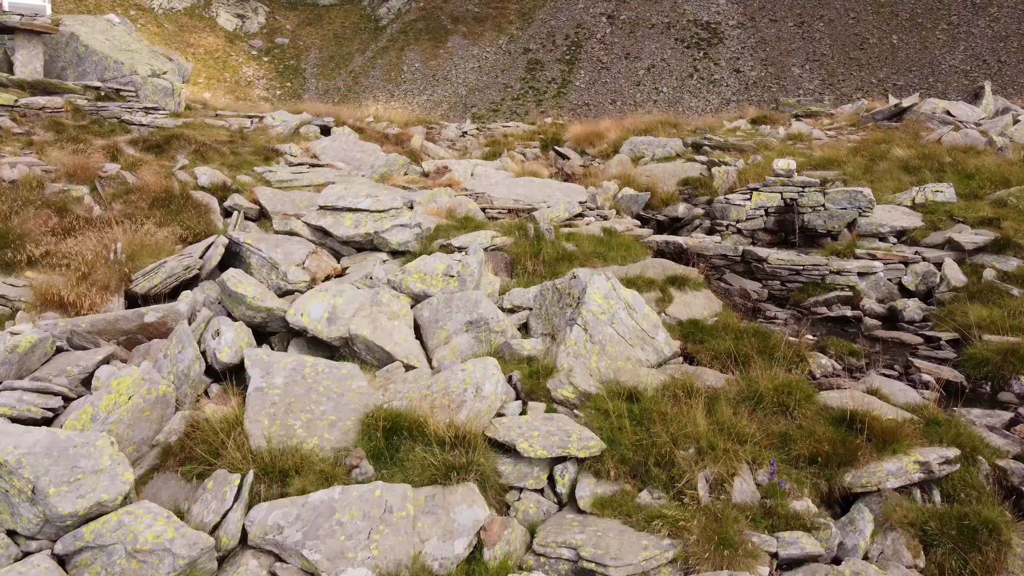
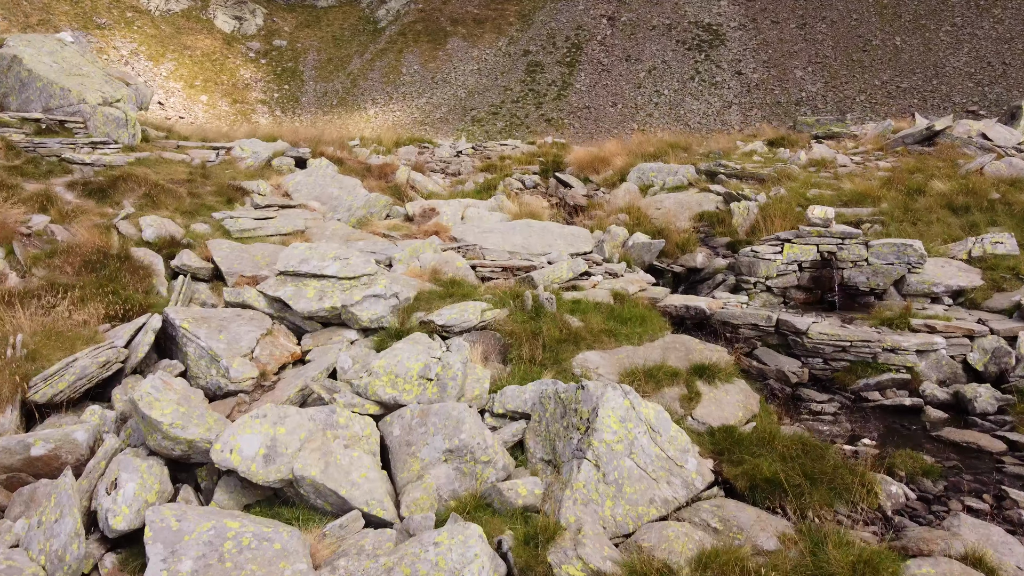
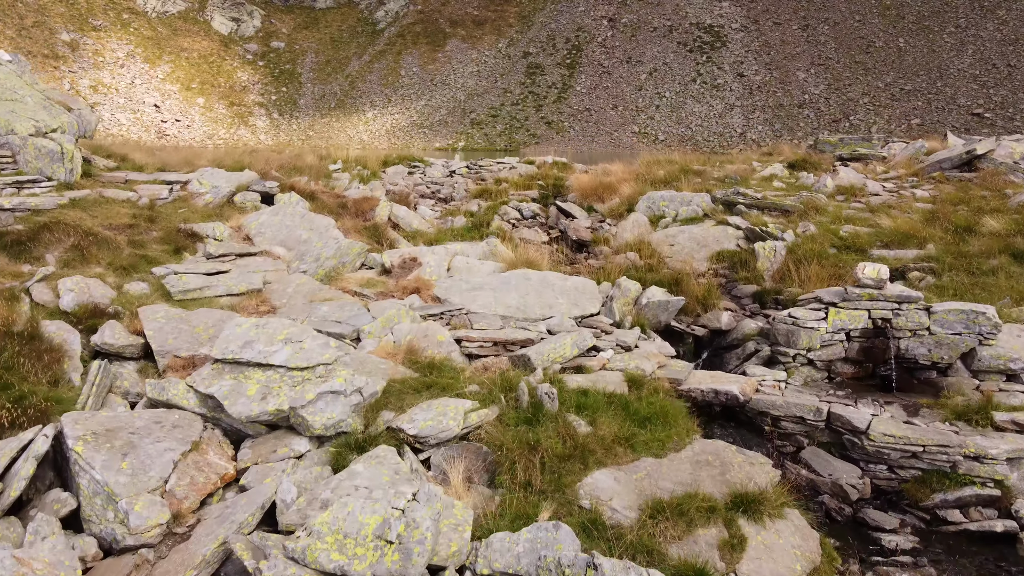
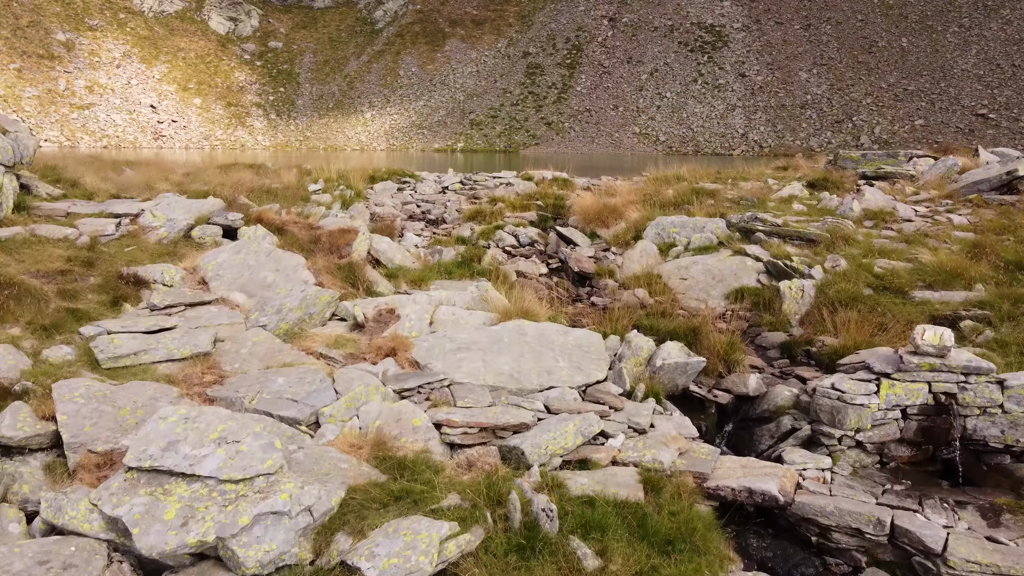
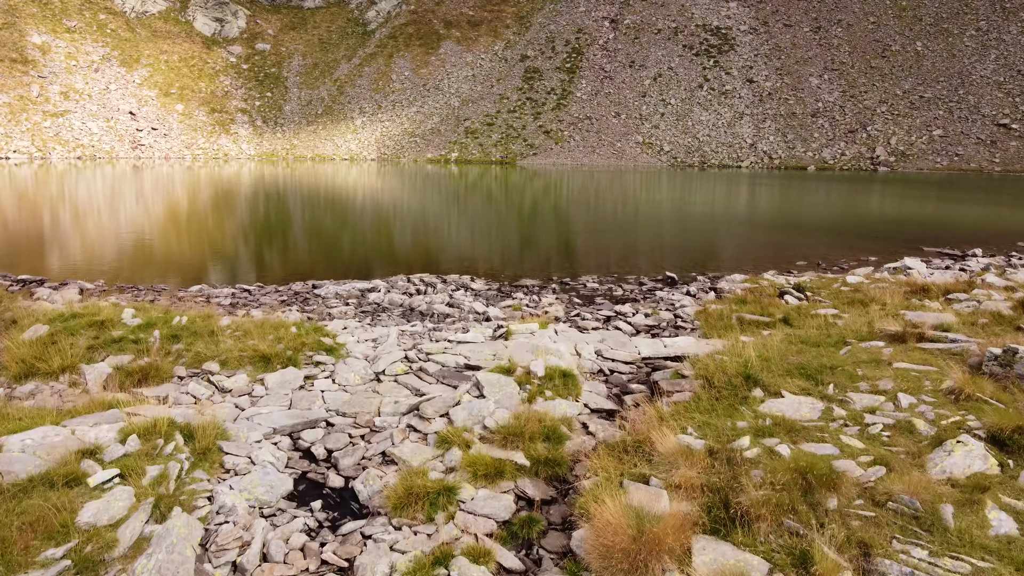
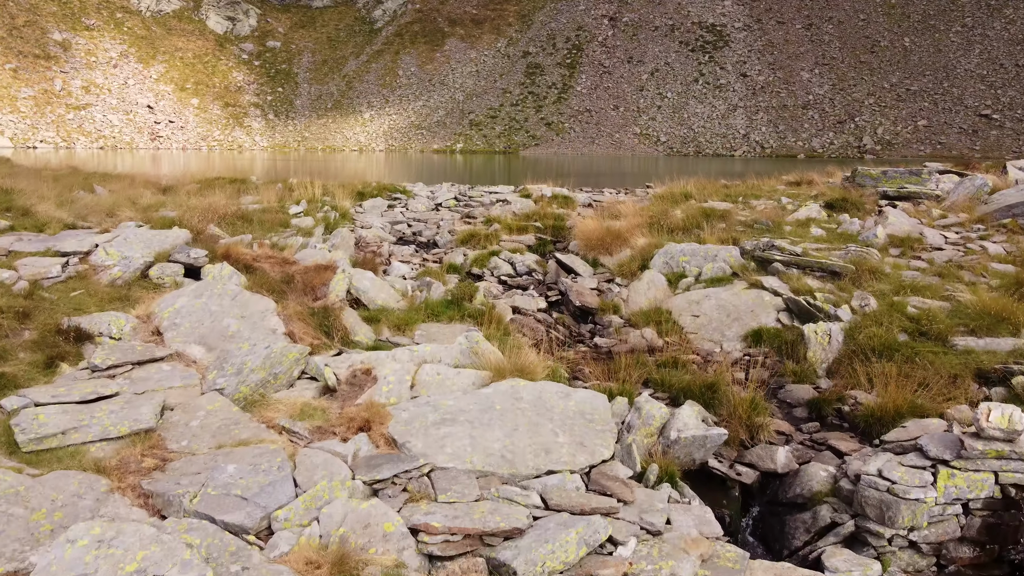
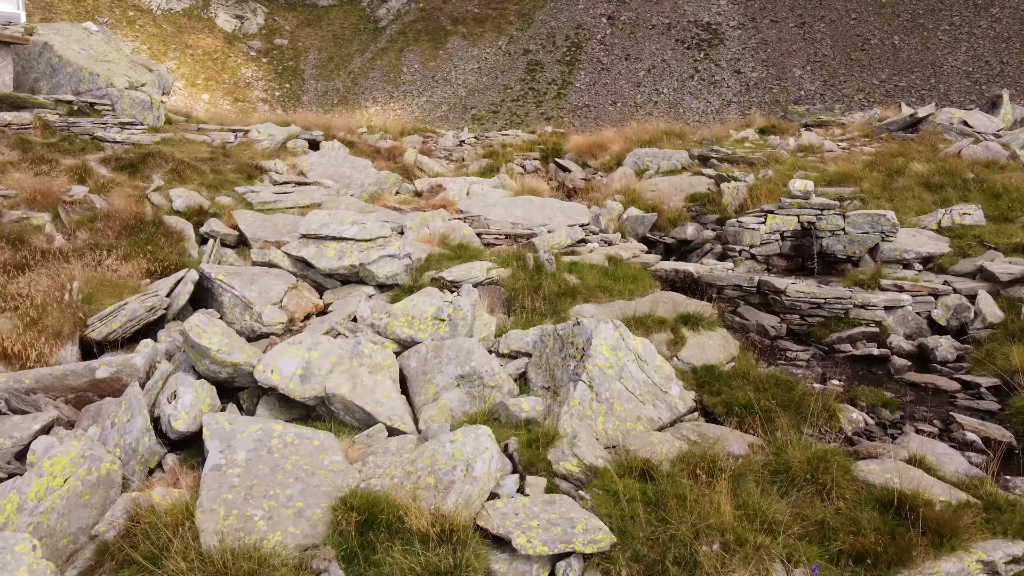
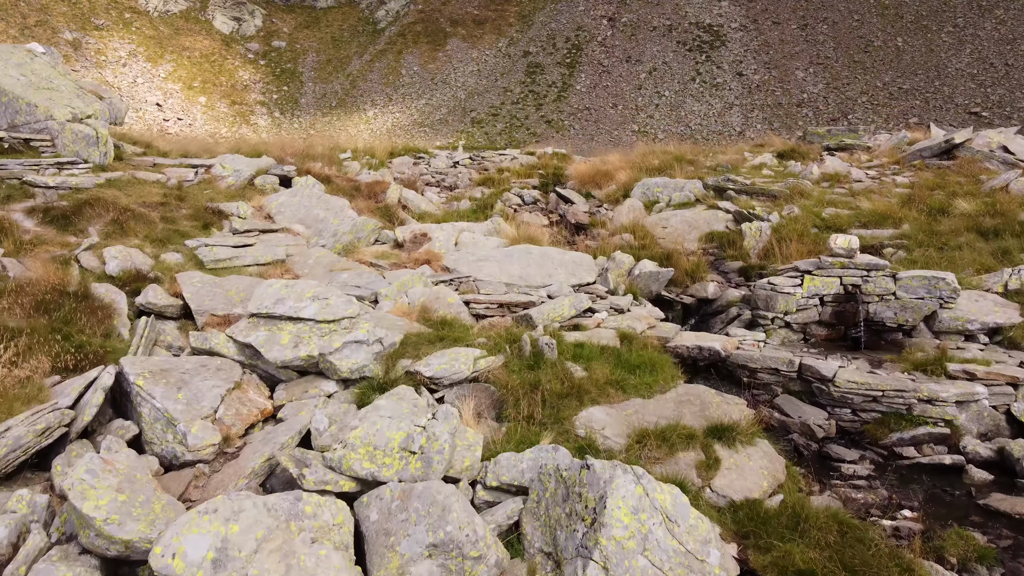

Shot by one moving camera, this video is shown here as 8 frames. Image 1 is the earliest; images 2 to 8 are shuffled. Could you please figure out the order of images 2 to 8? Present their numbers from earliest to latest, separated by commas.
7, 2, 8, 3, 4, 6, 5
